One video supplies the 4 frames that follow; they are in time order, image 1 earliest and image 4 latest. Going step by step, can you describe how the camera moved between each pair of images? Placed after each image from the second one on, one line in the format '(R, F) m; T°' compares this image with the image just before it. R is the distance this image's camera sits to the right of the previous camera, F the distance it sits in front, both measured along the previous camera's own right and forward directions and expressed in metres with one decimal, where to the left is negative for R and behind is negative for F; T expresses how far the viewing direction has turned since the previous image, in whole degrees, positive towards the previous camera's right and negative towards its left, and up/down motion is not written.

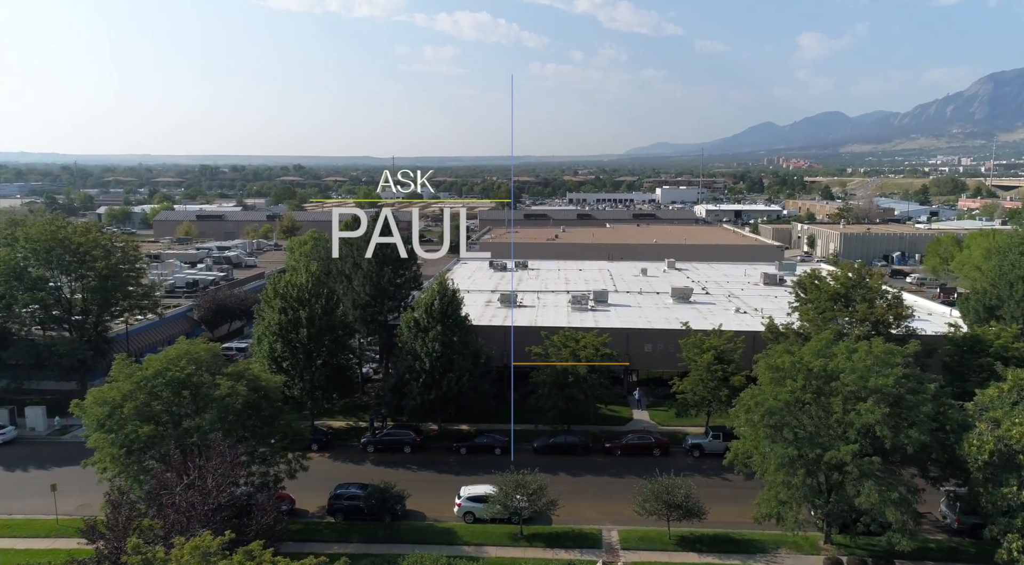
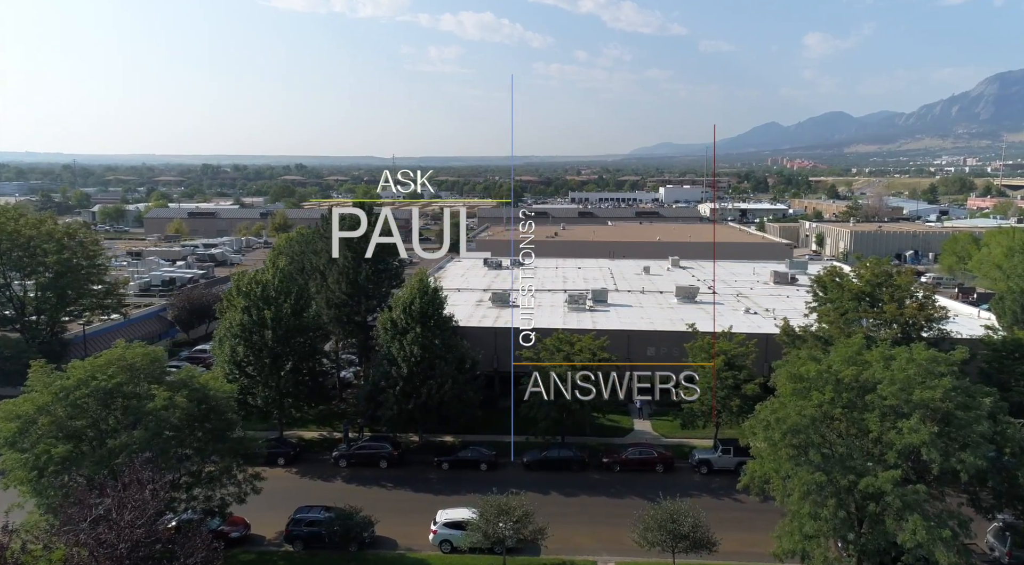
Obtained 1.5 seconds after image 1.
(+0.5, +2.4) m; 0°
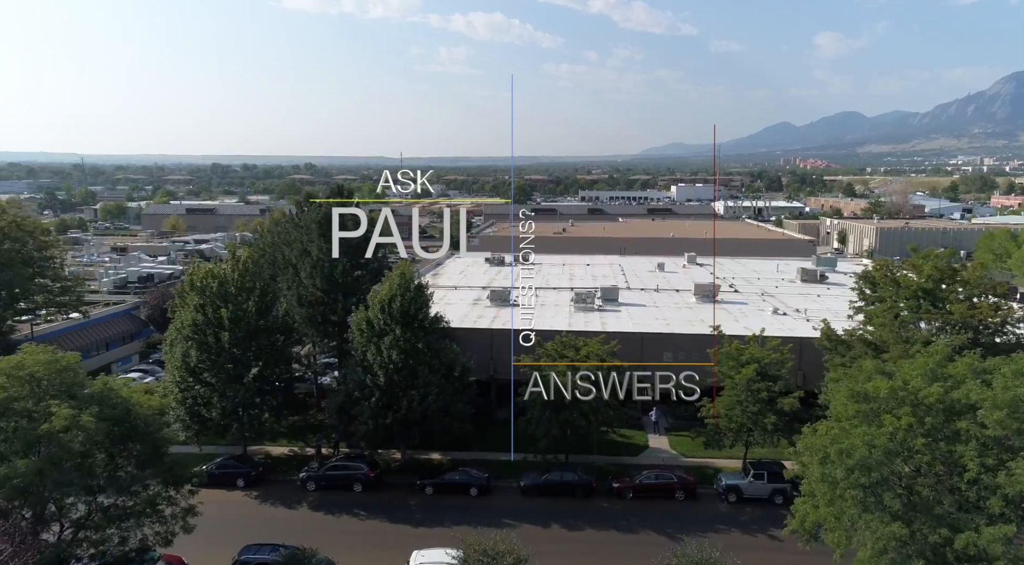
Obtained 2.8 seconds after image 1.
(+0.4, +3.1) m; -1°
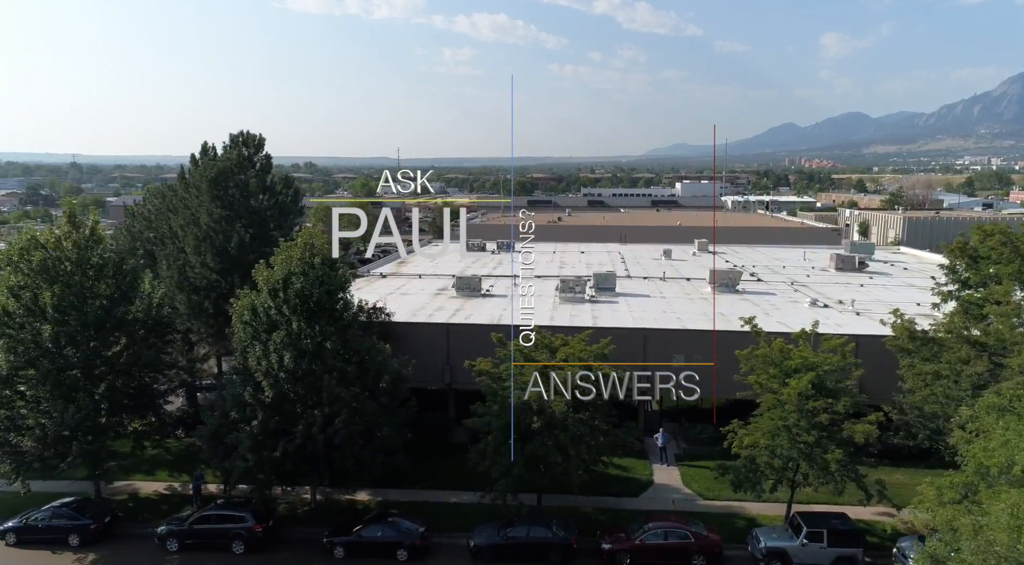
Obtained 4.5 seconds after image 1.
(+1.2, +5.7) m; 0°
